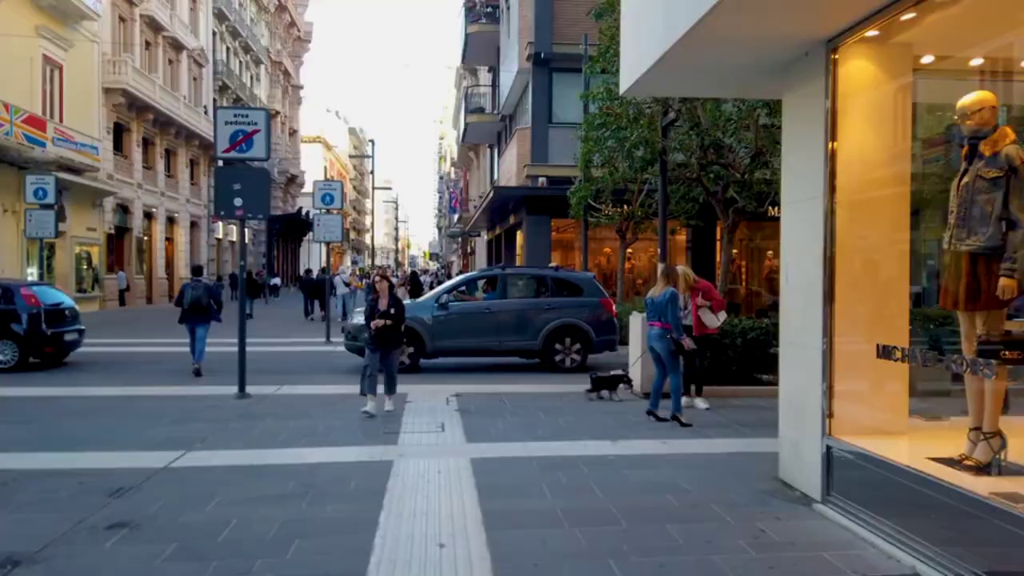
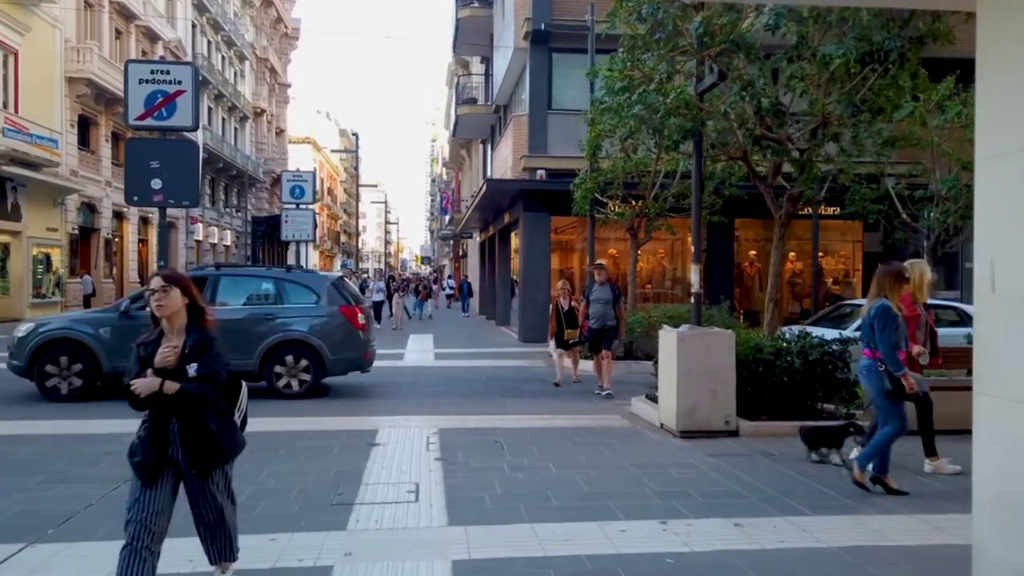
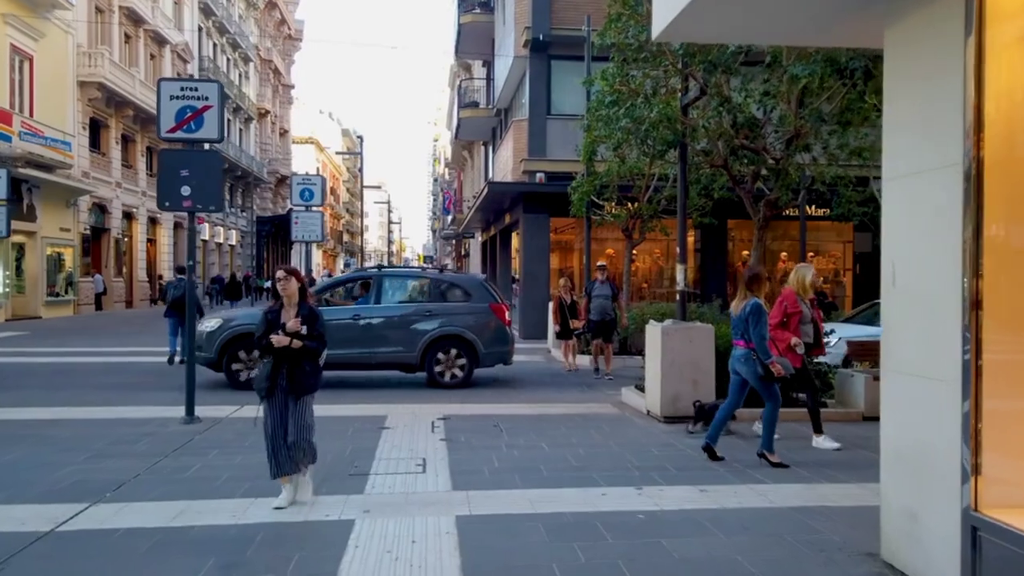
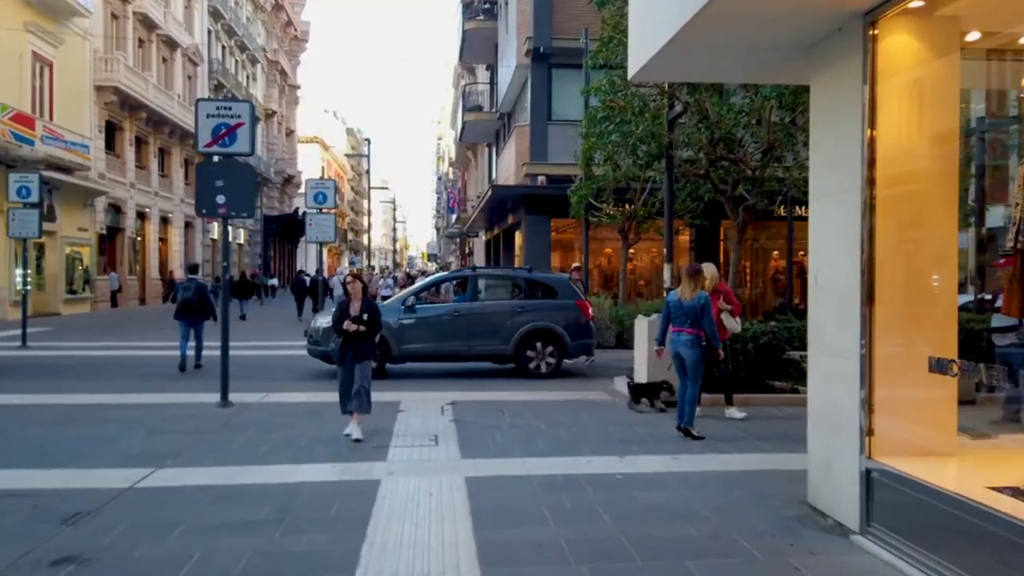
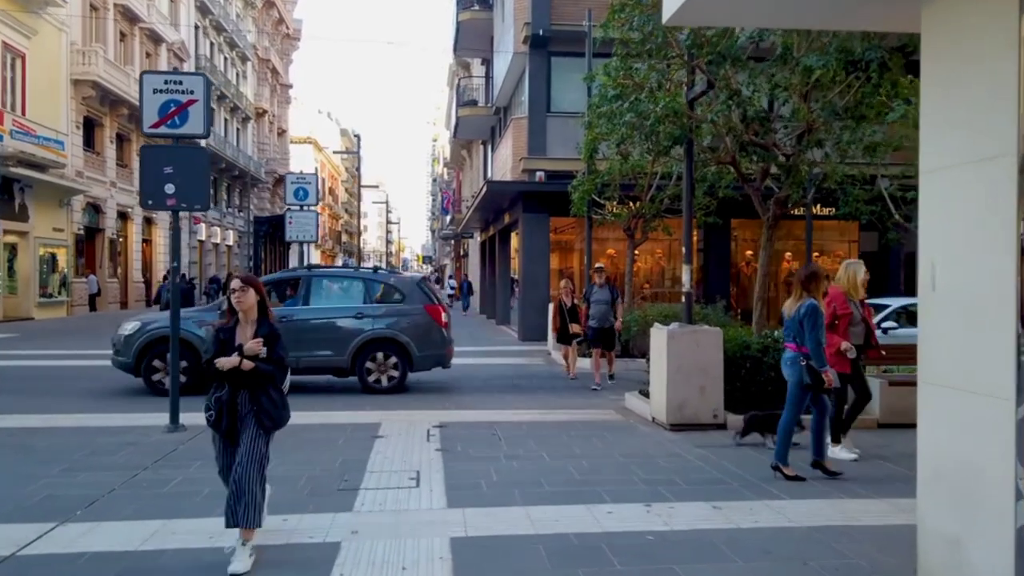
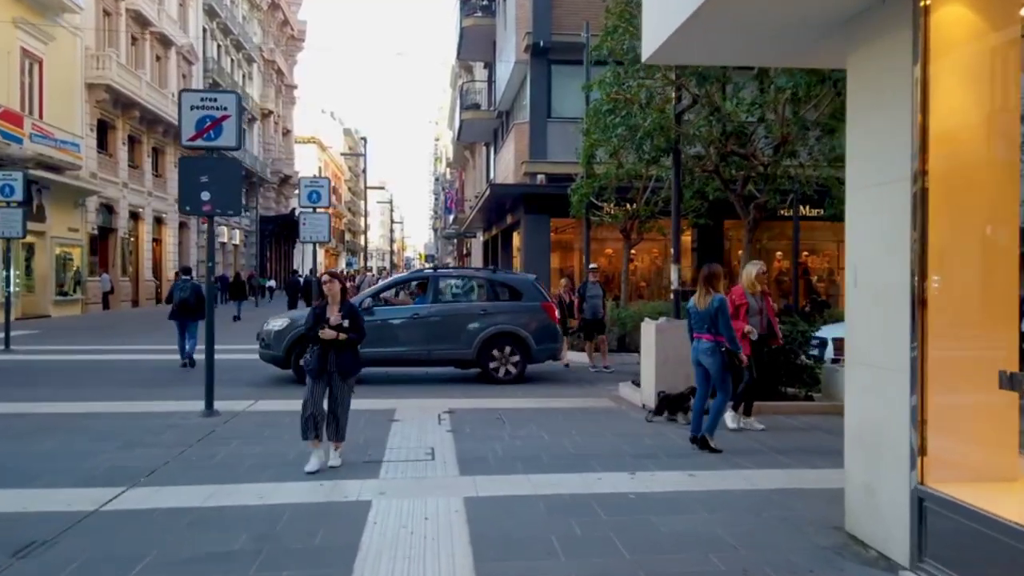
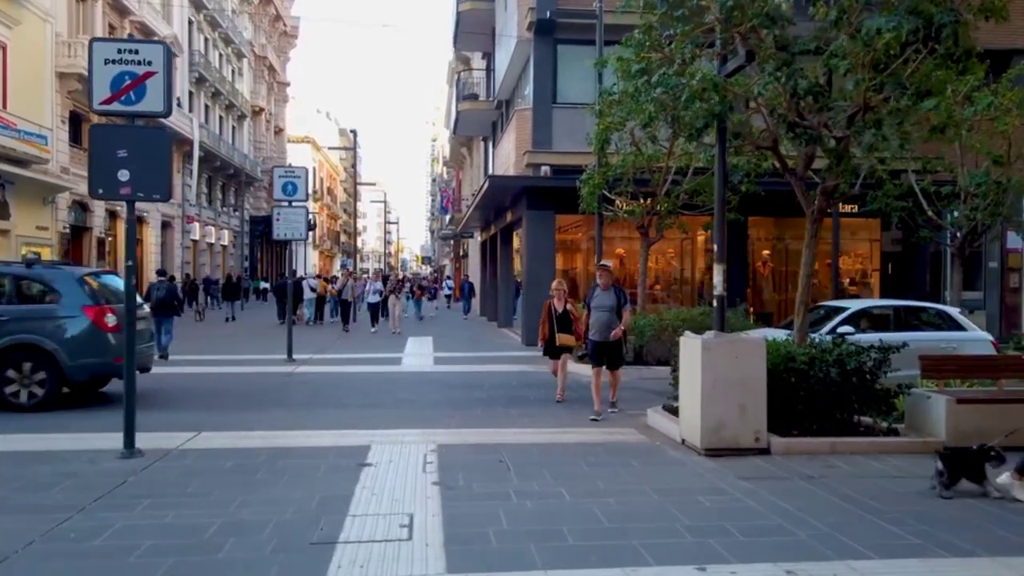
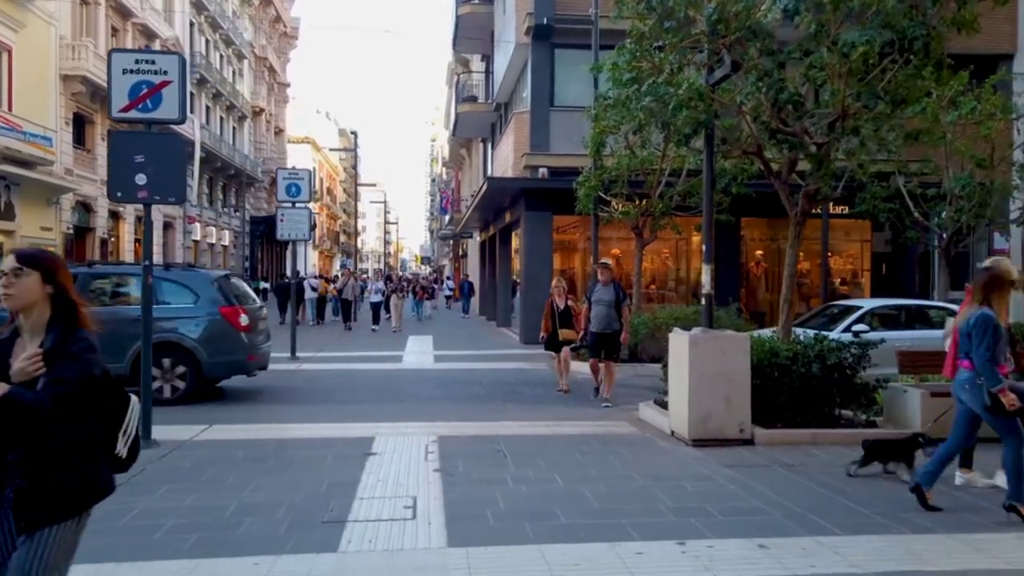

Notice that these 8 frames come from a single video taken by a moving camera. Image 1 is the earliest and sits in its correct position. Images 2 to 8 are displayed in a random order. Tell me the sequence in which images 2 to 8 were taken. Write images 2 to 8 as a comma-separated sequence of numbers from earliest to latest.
4, 6, 3, 5, 2, 8, 7
